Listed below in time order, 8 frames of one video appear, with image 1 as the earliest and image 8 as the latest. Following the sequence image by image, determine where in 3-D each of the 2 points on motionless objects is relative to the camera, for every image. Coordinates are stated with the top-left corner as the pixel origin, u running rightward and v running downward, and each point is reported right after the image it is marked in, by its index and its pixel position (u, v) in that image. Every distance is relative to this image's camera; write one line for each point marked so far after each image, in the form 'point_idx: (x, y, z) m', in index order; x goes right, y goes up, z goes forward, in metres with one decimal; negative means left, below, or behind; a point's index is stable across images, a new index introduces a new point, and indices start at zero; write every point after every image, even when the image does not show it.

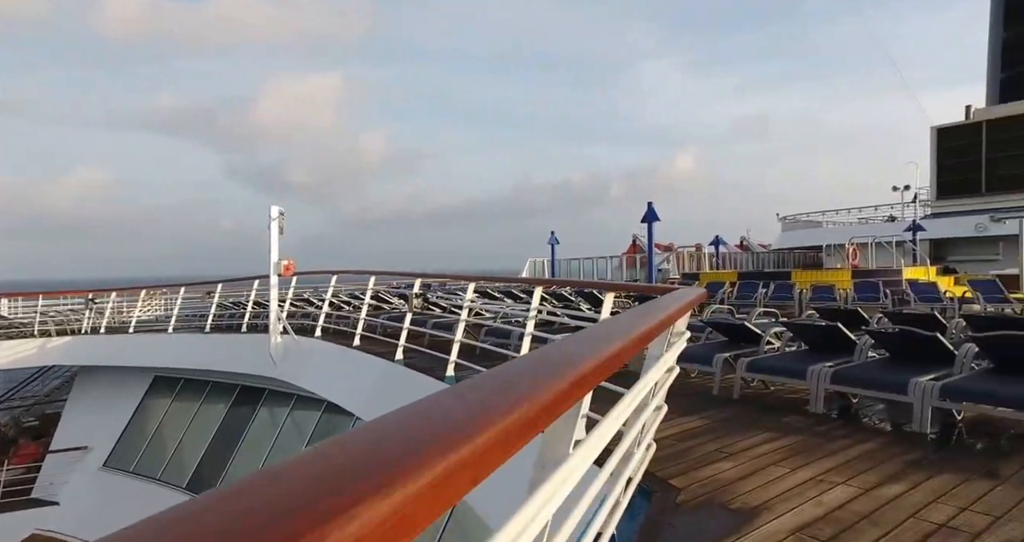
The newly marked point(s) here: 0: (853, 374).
0: (+2.2, -0.6, +3.9) m
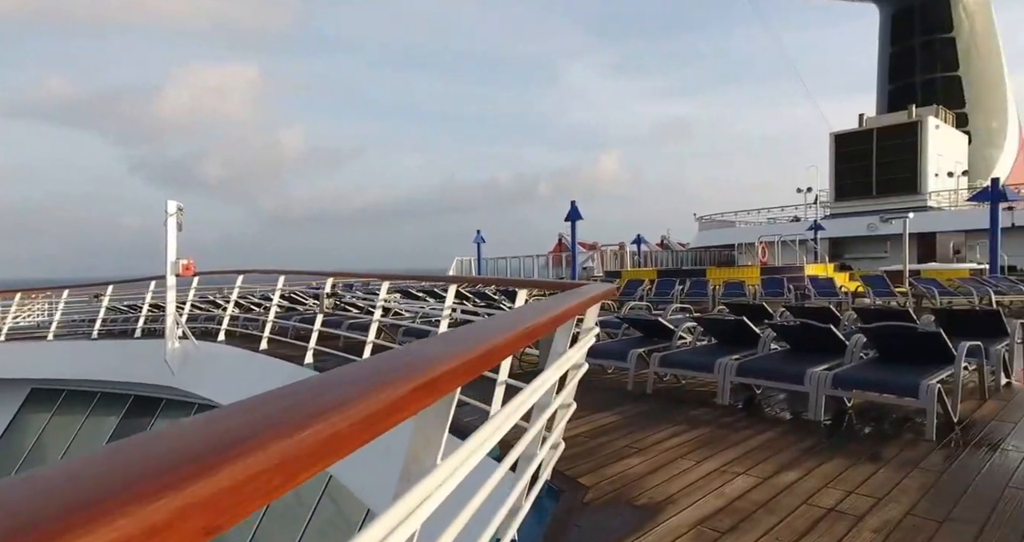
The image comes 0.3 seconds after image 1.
0: (+1.6, -0.6, +4.1) m
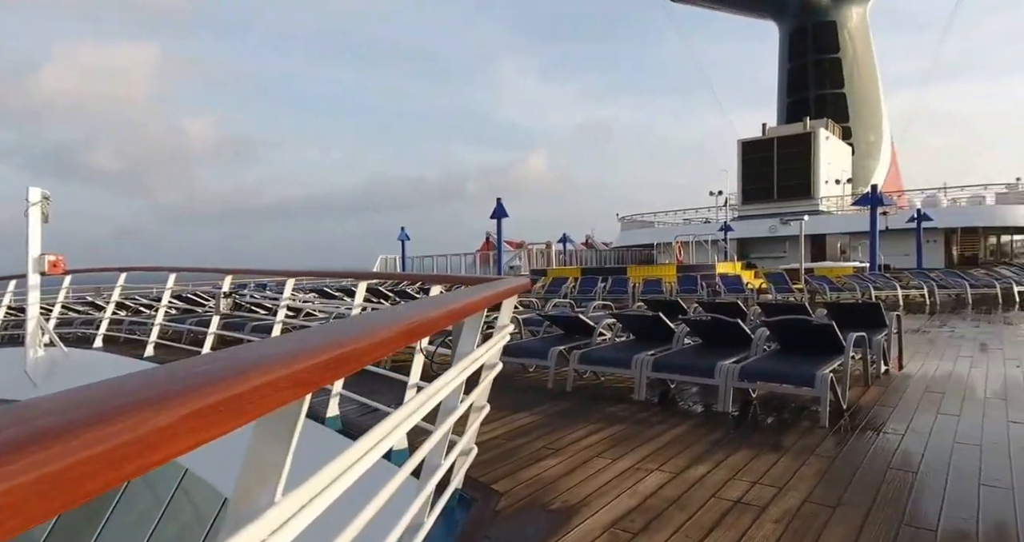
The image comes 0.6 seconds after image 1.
0: (+1.1, -0.6, +4.1) m
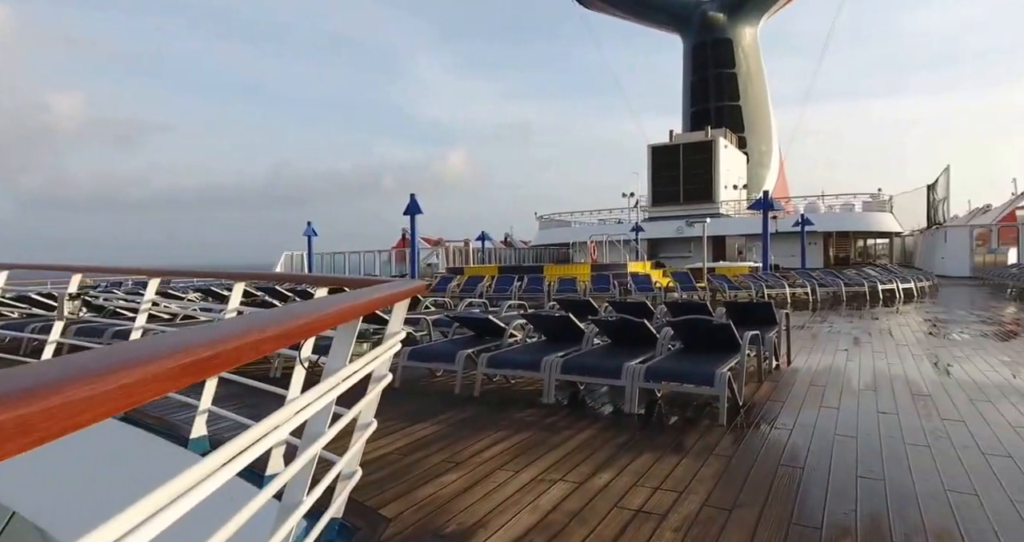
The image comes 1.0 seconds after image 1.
0: (+0.4, -0.6, +4.1) m
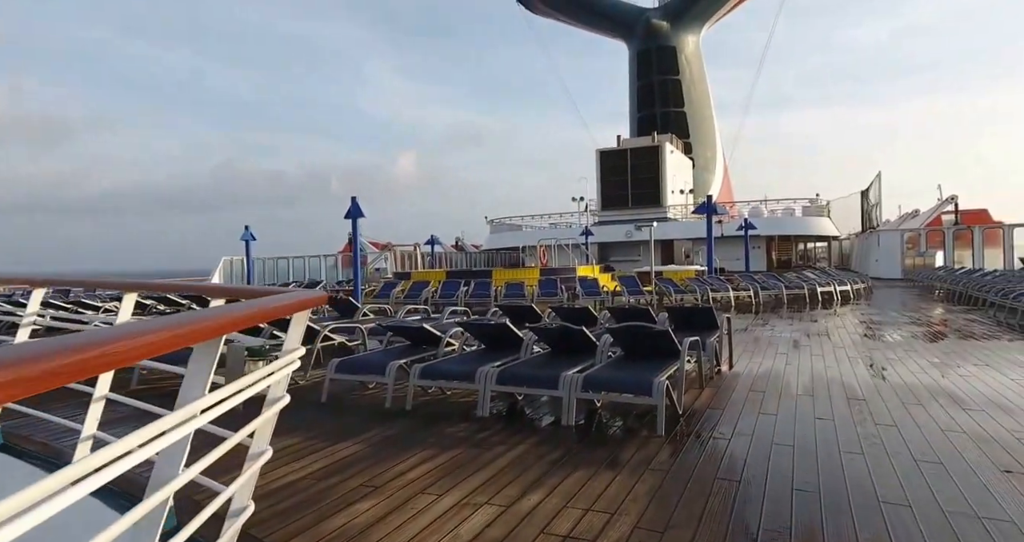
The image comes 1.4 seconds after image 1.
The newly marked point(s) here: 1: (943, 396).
0: (0.0, -0.7, +3.9) m
1: (+3.3, -1.0, +4.6) m
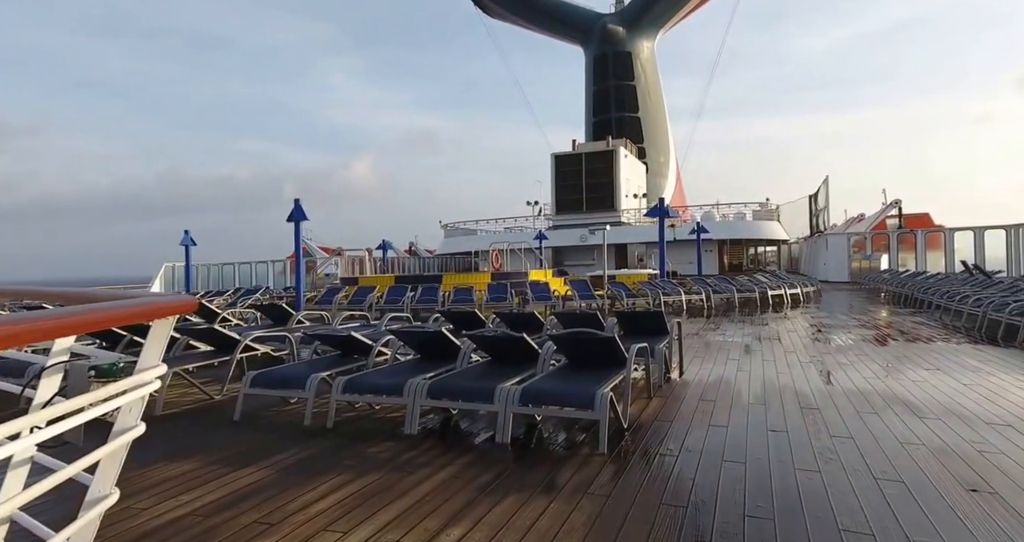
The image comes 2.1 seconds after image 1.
0: (-0.4, -0.7, +3.6) m
1: (+2.8, -1.0, +4.4) m
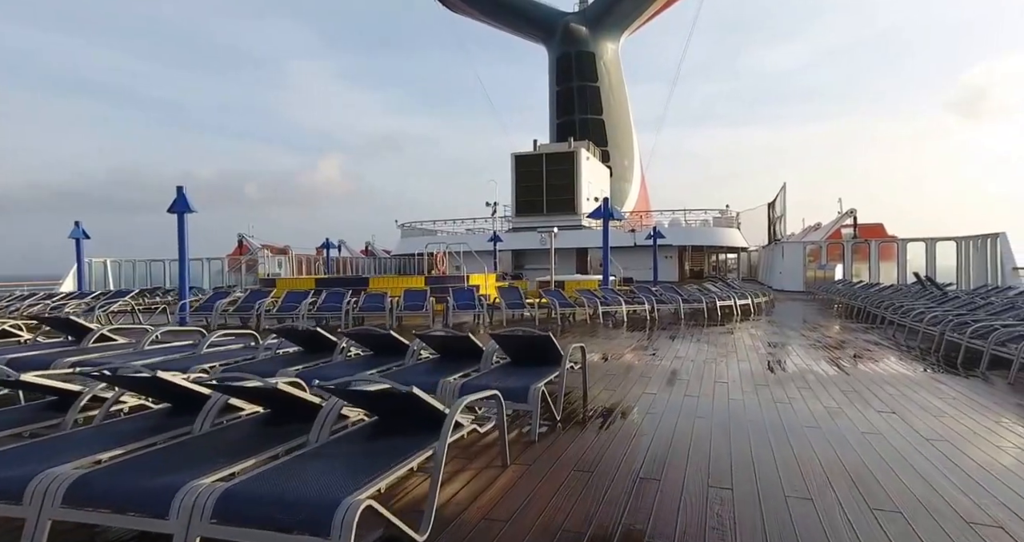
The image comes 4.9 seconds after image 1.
0: (-1.4, -0.7, +2.1) m
1: (+1.7, -1.1, +3.2) m
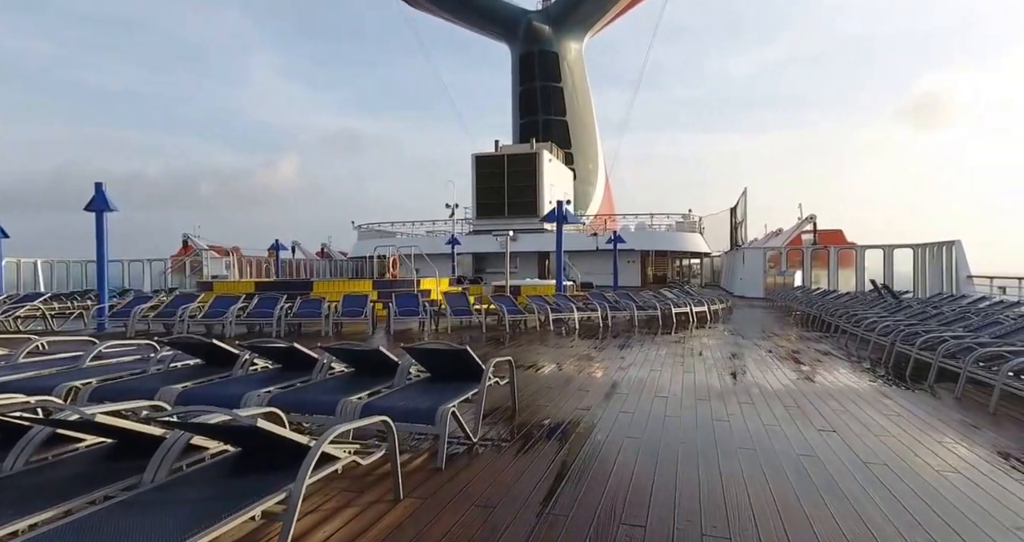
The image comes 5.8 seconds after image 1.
0: (-1.8, -0.8, +1.7) m
1: (+1.2, -1.2, +2.9) m
